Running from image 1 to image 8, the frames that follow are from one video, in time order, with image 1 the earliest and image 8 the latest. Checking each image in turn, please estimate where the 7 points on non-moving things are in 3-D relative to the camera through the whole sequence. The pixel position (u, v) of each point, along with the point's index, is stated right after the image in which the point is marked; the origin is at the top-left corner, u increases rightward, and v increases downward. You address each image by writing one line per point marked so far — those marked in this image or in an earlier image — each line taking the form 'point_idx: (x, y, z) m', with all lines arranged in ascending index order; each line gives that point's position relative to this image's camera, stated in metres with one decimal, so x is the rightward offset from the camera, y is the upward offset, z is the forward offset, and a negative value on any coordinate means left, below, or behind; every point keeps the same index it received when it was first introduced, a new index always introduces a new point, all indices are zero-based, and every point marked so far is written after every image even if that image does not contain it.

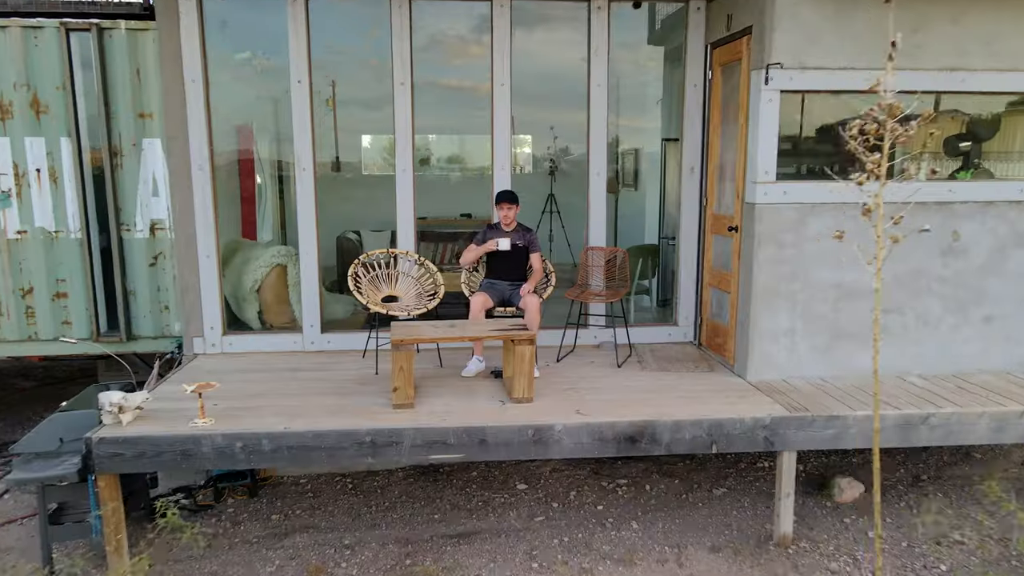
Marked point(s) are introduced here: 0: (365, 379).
0: (-0.9, -0.5, +4.0) m
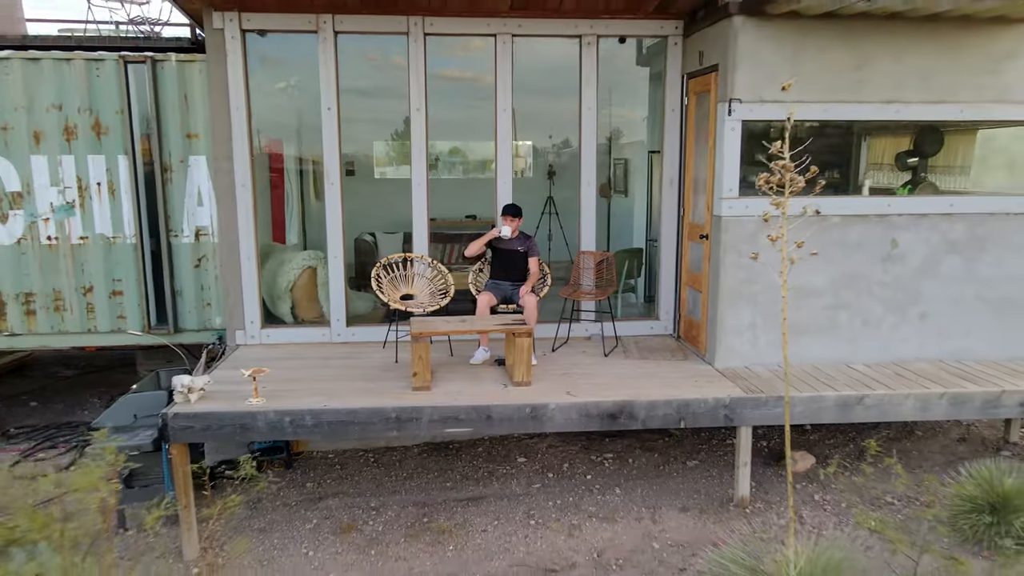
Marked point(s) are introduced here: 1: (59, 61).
0: (-0.9, -0.5, +4.6) m
1: (-3.4, +1.7, +5.0) m
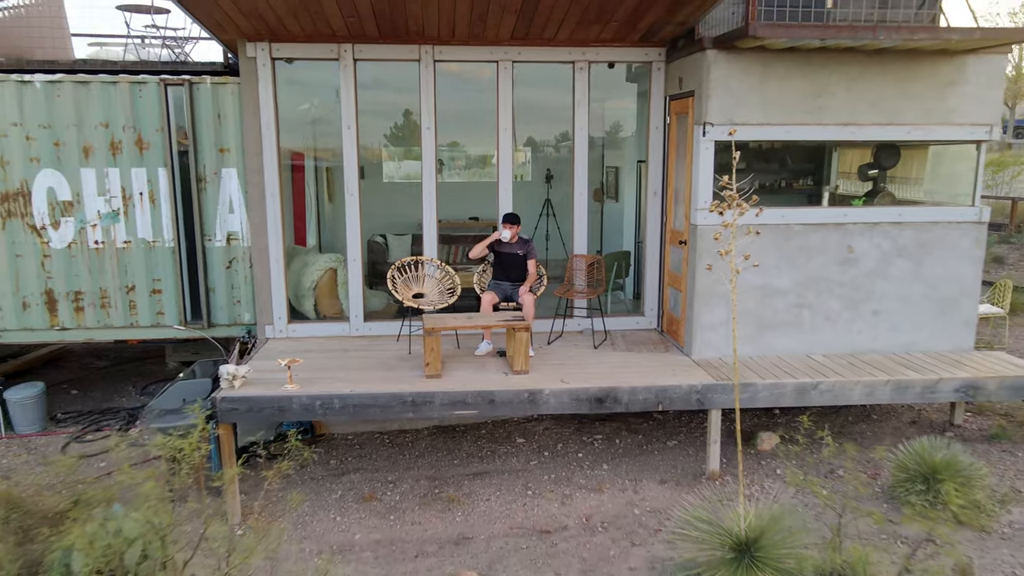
0: (-0.9, -0.5, +5.2) m
1: (-3.4, +1.7, +5.6) m
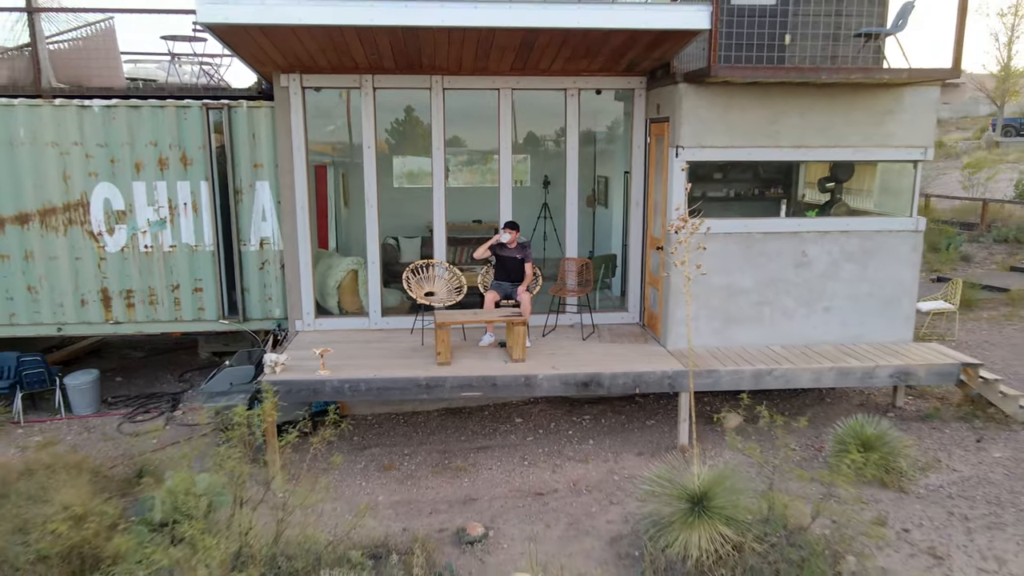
0: (-0.9, -0.5, +6.0) m
1: (-3.4, +1.7, +6.4) m
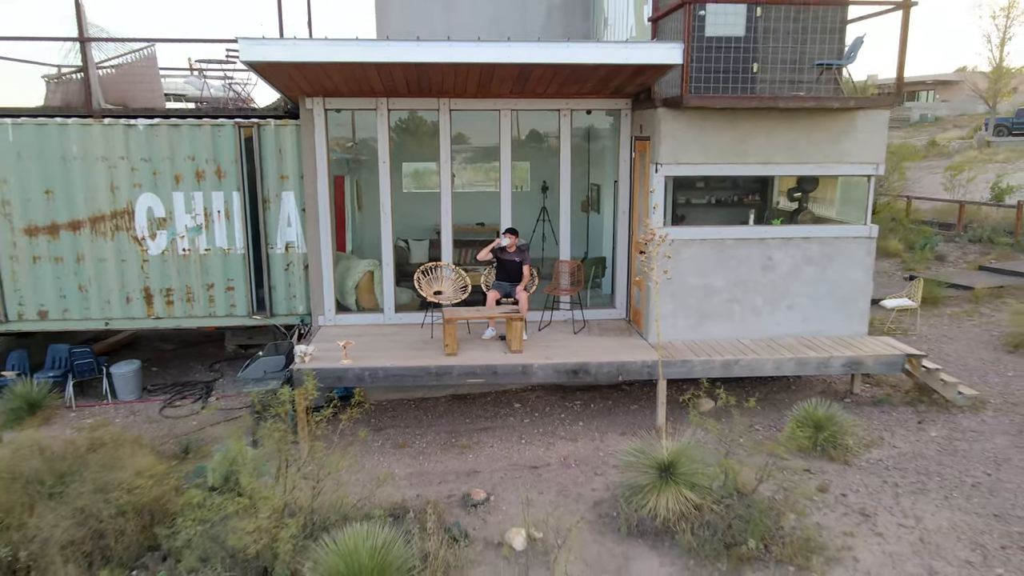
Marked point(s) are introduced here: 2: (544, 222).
0: (-0.9, -0.5, +6.8) m
1: (-3.4, +1.7, +7.1) m
2: (+0.3, +0.8, +7.7) m
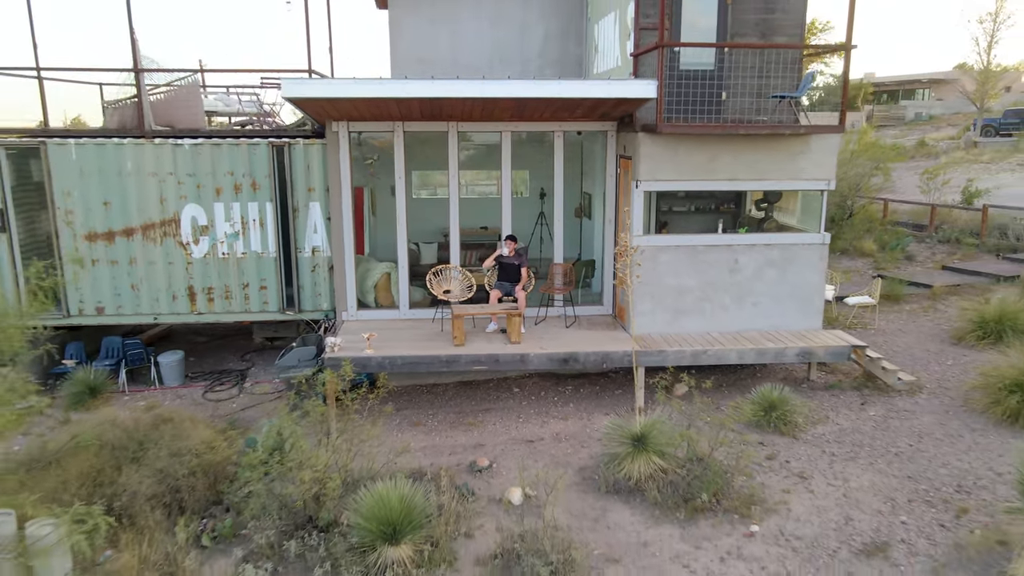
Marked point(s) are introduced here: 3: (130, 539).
0: (-0.9, -0.5, +7.8) m
1: (-3.4, +1.7, +8.1) m
2: (+0.3, +0.8, +8.7) m
3: (-2.8, -1.9, +5.0) m
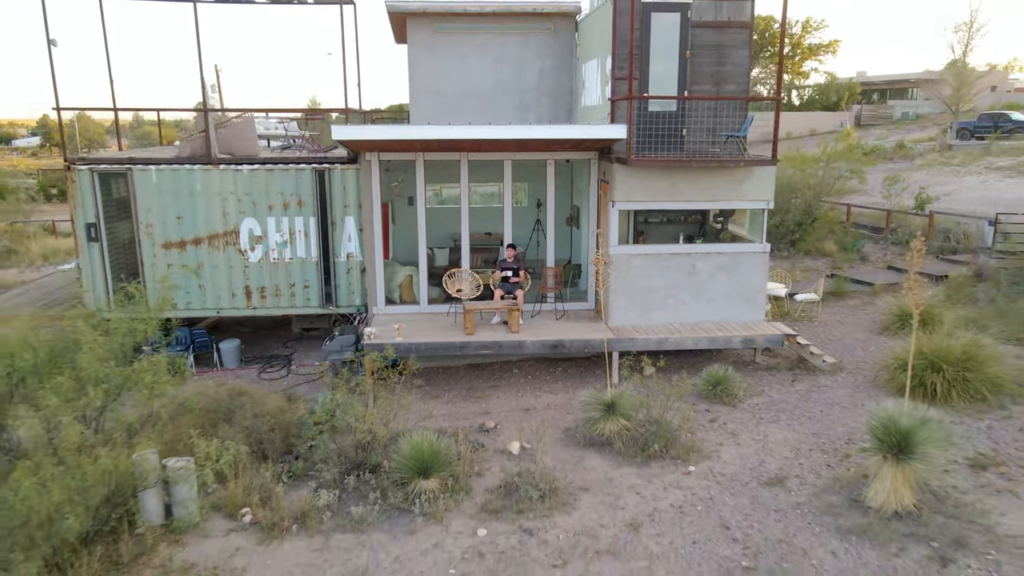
0: (-0.9, -0.5, +9.6) m
1: (-3.4, +1.7, +9.9) m
2: (+0.4, +0.8, +10.4) m
3: (-2.8, -1.9, +6.8) m
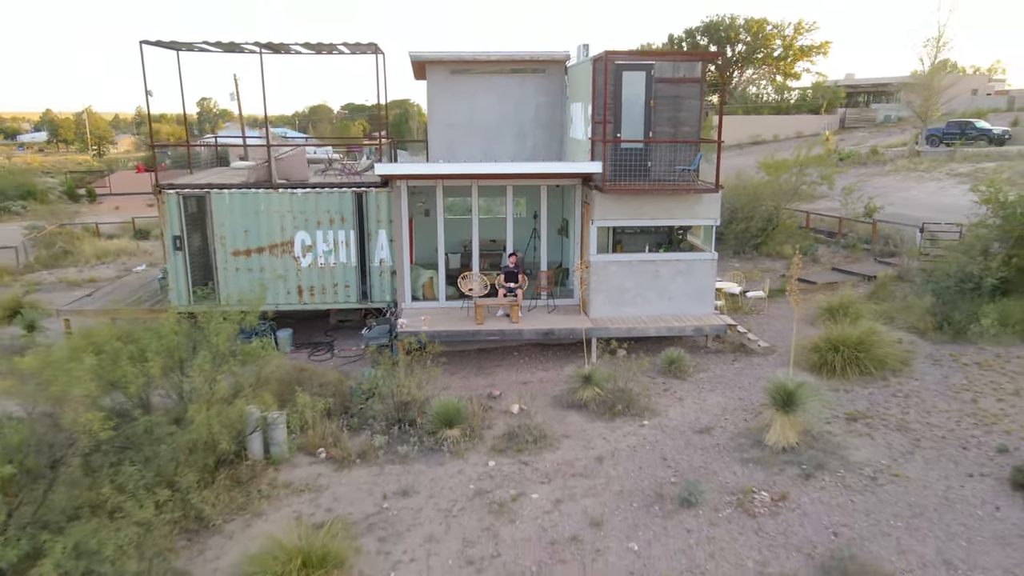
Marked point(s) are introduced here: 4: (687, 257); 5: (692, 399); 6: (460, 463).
0: (-0.9, -0.5, +12.1) m
1: (-3.4, +1.7, +12.4) m
2: (+0.4, +0.8, +12.9) m
3: (-2.8, -1.9, +9.3) m
4: (+3.1, +0.6, +11.8) m
5: (+2.7, -1.7, +10.0) m
6: (-0.7, -2.2, +8.6) m
